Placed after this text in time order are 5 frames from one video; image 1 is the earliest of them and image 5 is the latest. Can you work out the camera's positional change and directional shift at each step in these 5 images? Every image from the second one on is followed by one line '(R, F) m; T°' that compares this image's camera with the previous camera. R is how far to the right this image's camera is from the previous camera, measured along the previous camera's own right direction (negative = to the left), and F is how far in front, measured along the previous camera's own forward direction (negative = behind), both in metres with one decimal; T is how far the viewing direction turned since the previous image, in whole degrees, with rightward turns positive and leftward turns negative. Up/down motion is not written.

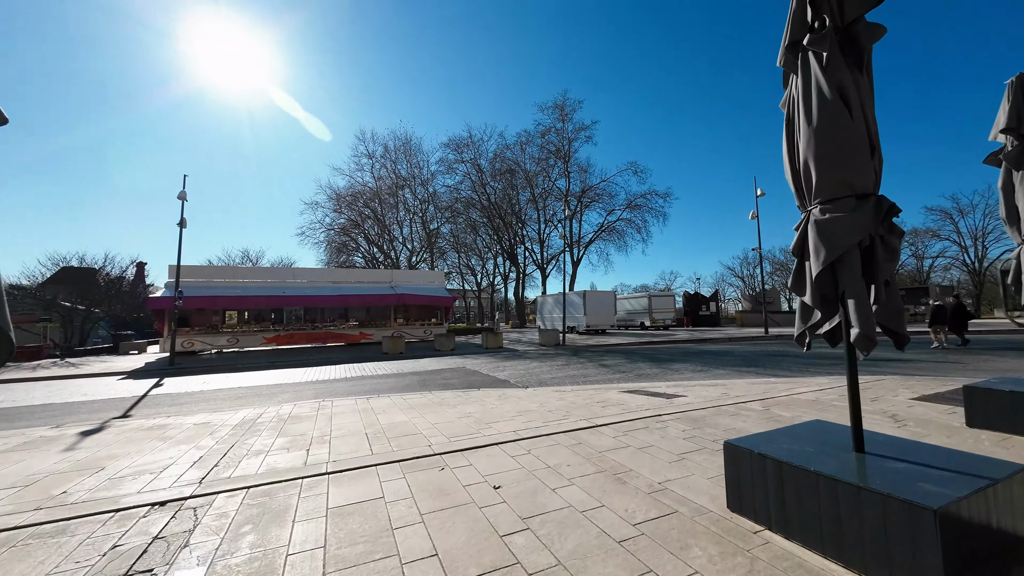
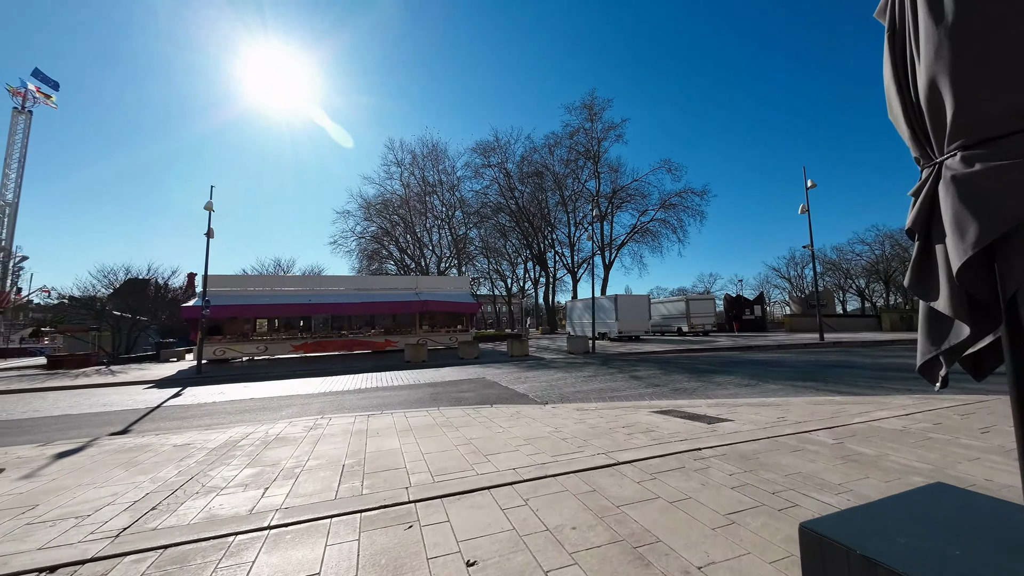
(+0.3, +0.8) m; -4°
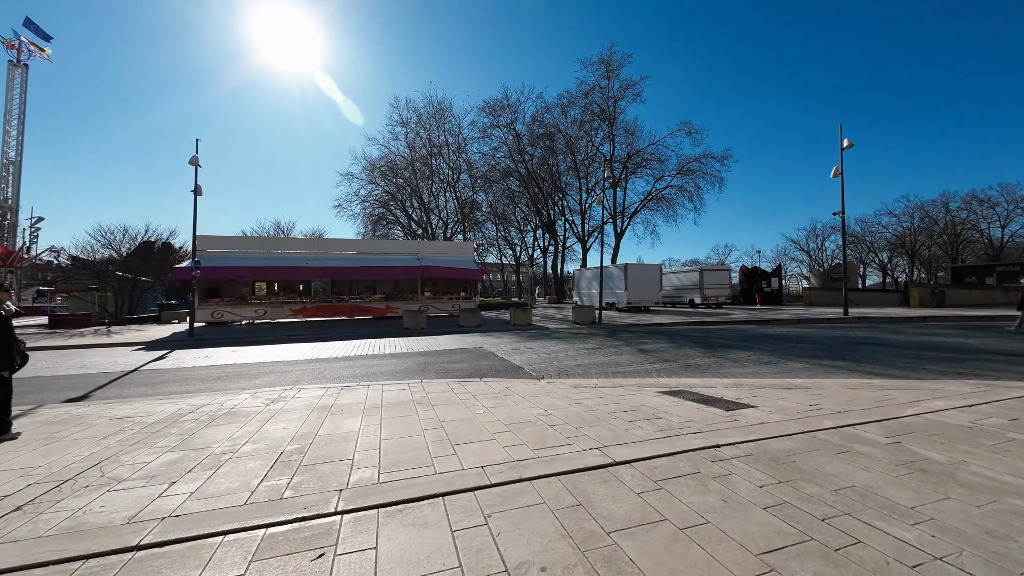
(+0.2, +0.8) m; -1°
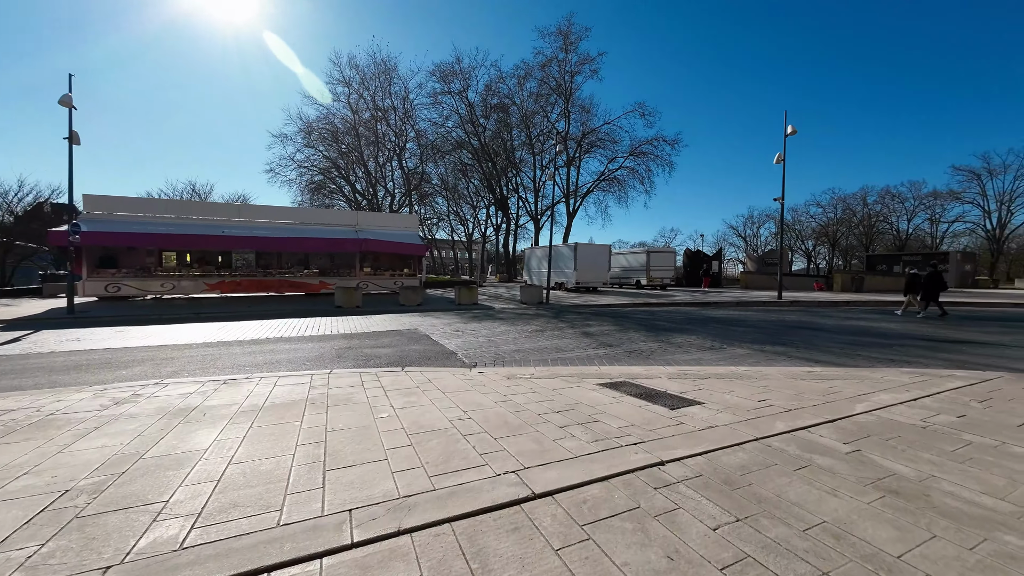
(+0.3, +0.7) m; +6°
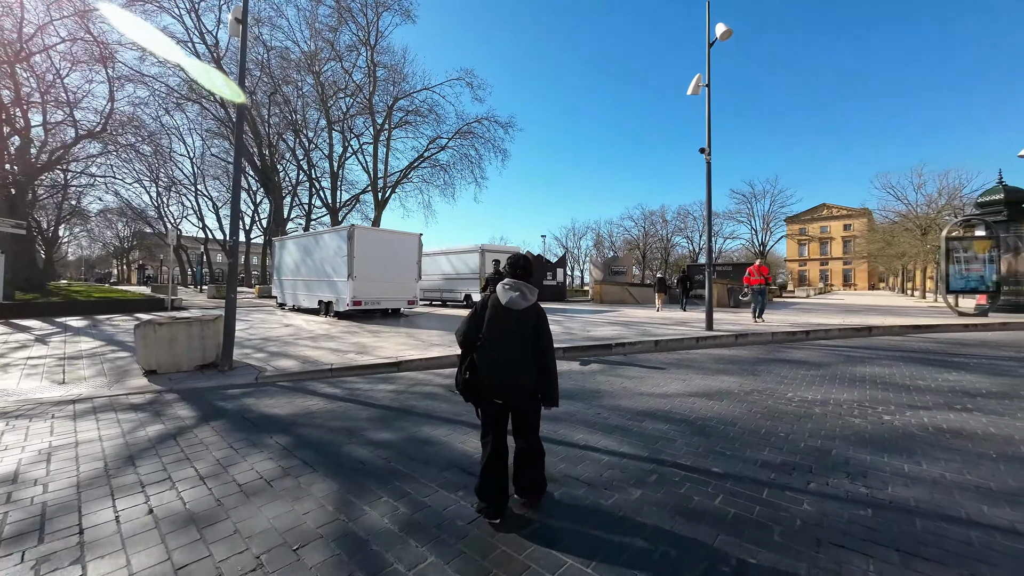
(+3.6, +8.6) m; +22°
